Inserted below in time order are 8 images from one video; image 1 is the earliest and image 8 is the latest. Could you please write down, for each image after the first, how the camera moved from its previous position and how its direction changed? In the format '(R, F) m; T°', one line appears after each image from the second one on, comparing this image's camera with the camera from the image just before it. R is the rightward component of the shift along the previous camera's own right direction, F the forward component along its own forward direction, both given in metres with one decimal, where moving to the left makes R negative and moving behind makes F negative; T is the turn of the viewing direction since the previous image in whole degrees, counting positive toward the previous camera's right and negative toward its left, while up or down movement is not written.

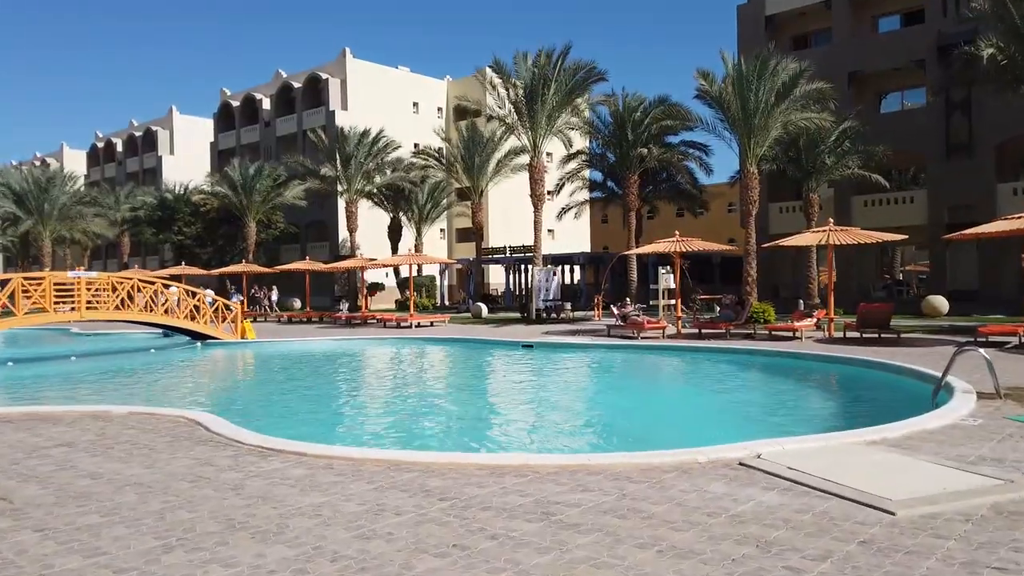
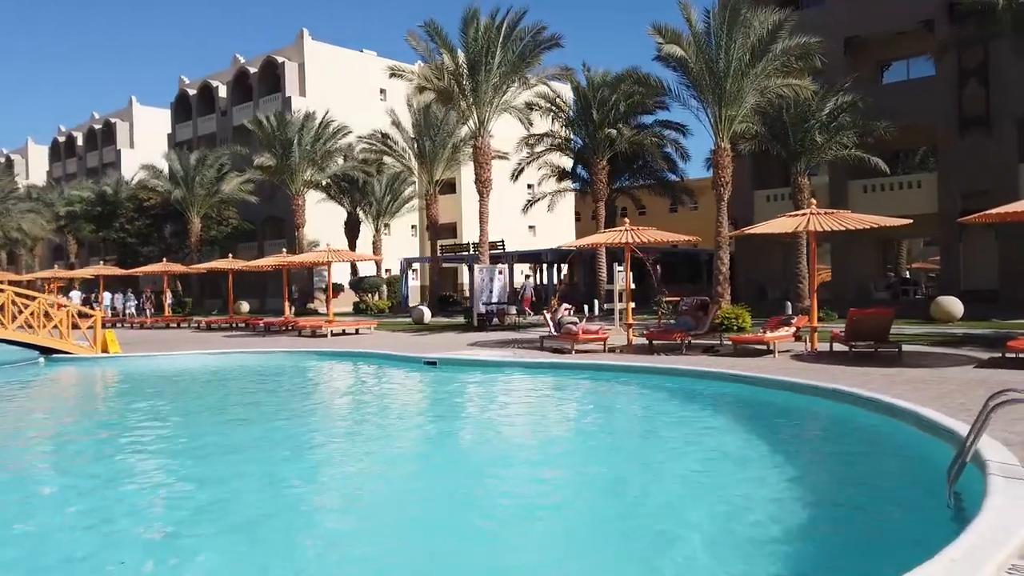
(+2.2, +4.2) m; -1°
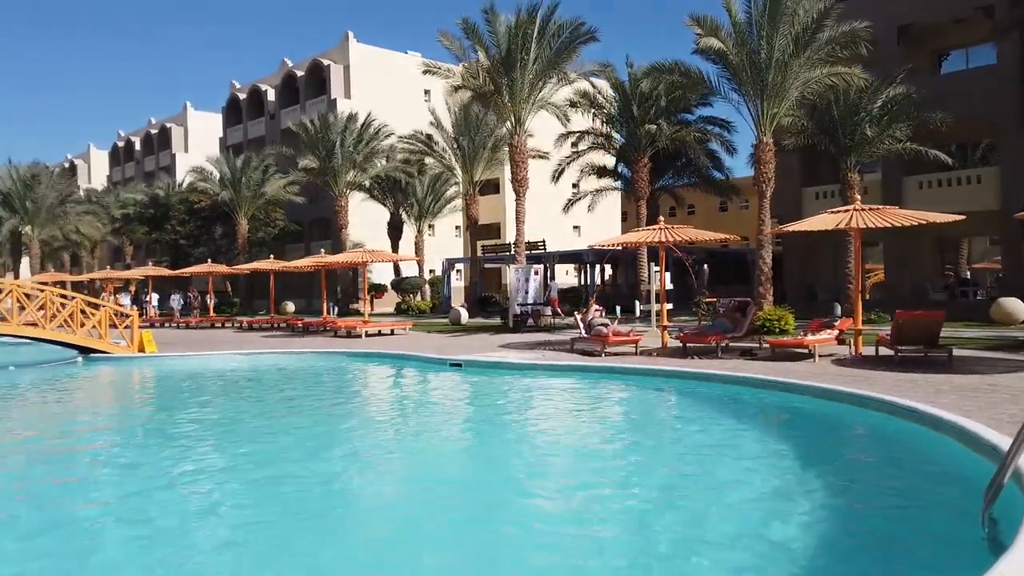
(+0.5, +0.4) m; -4°
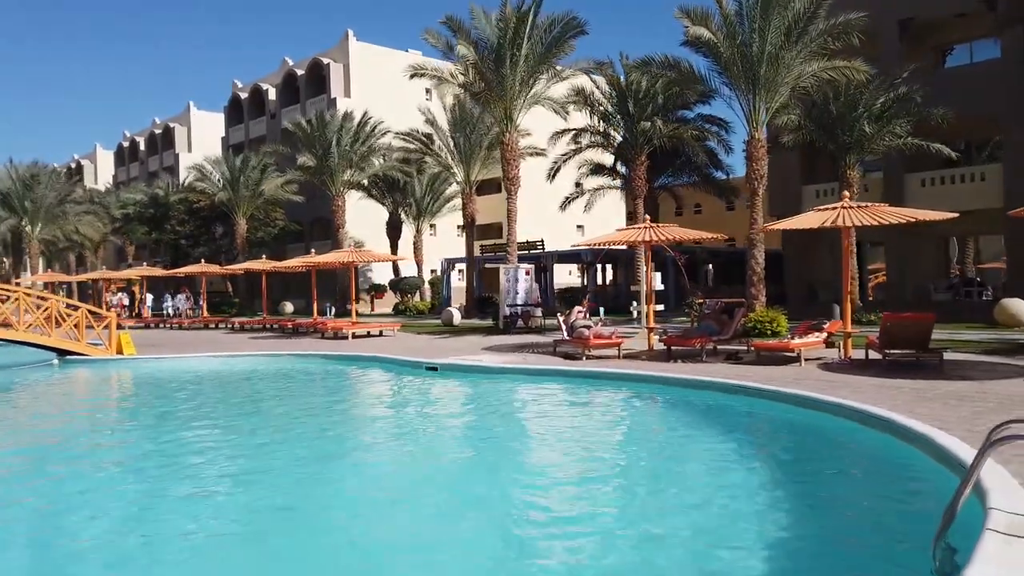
(+0.7, +0.5) m; -1°
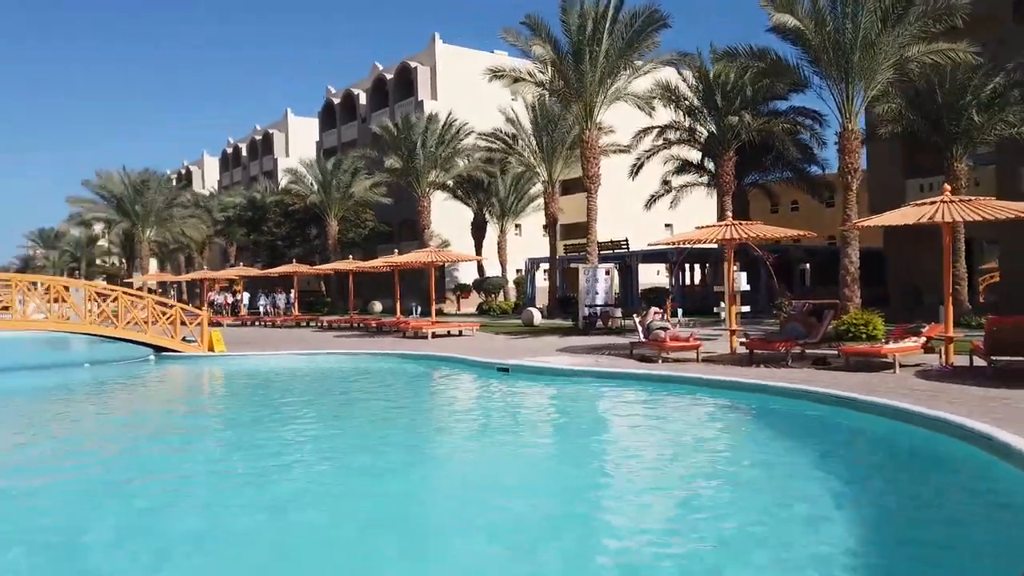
(+0.3, +0.3) m; -7°
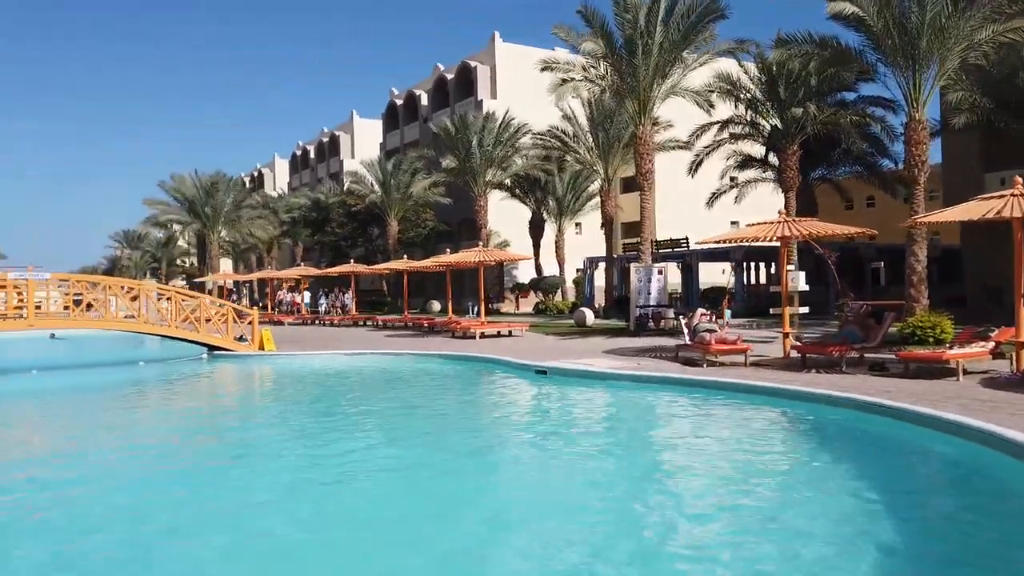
(+0.6, +0.4) m; -5°
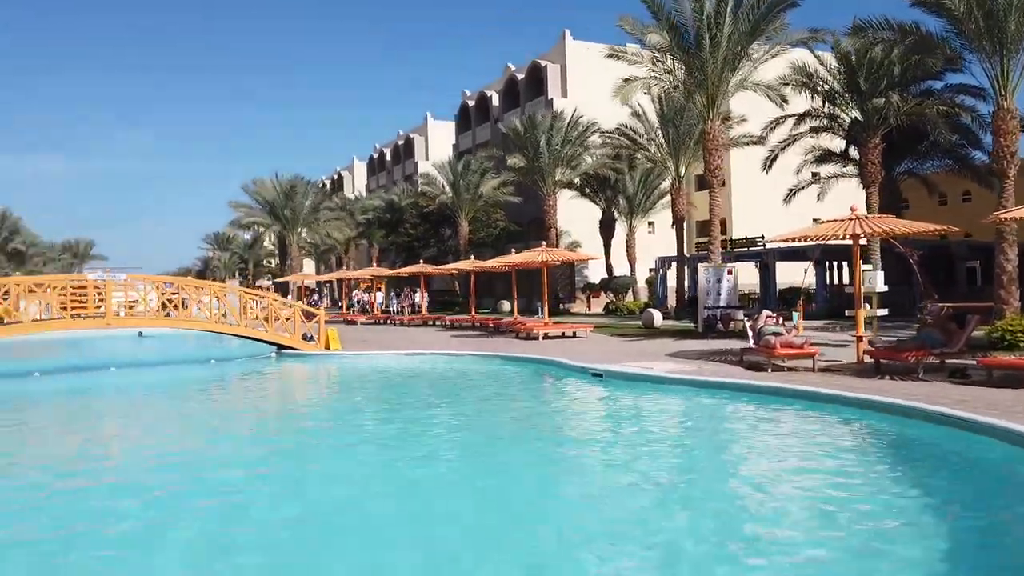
(+0.4, +0.2) m; -6°
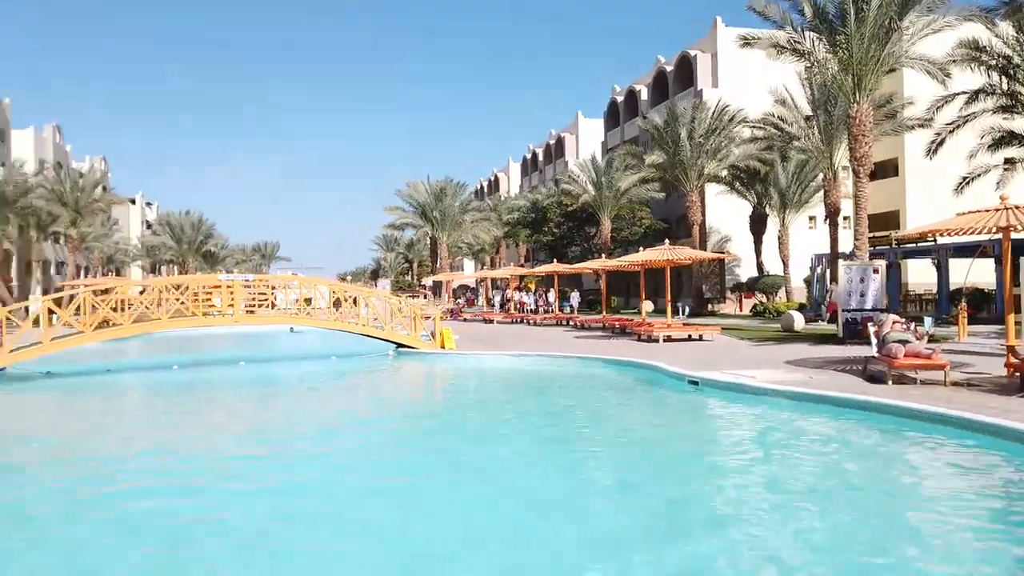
(+1.3, +0.7) m; -12°
